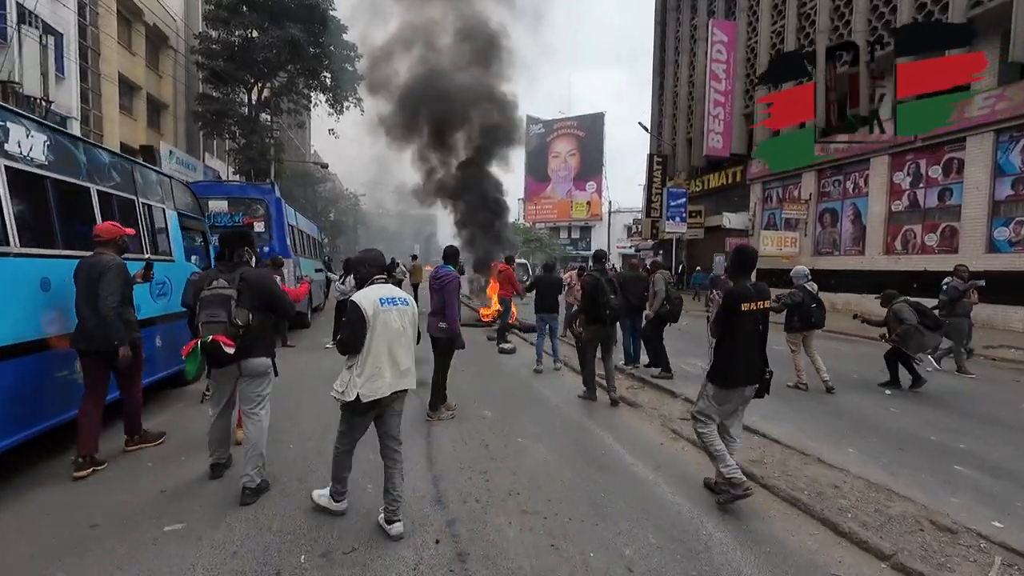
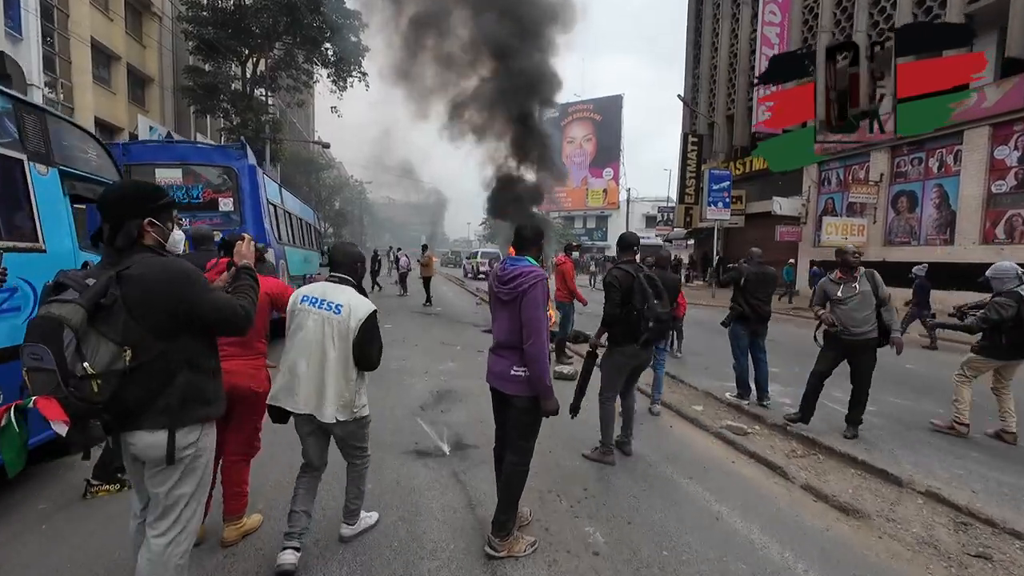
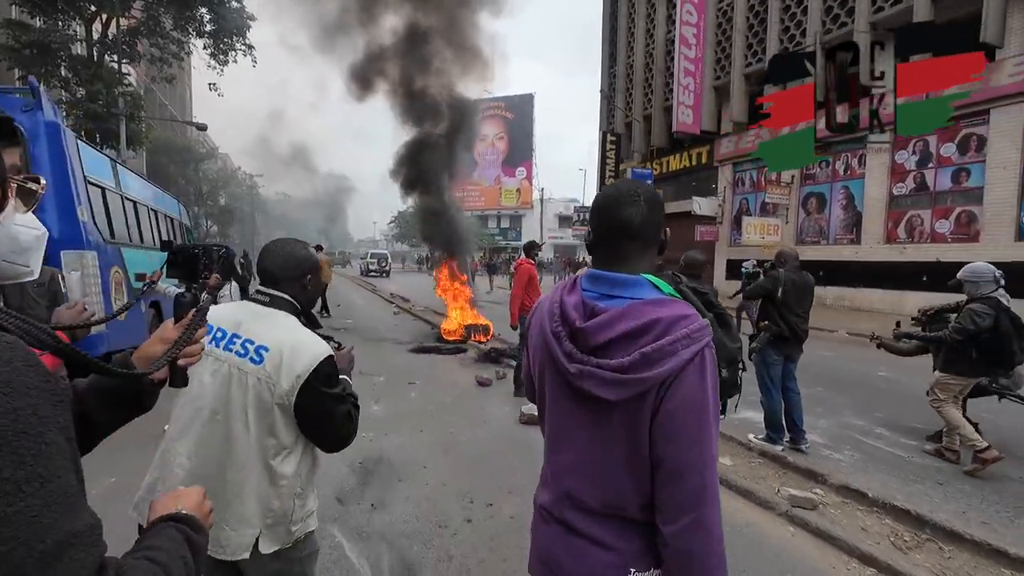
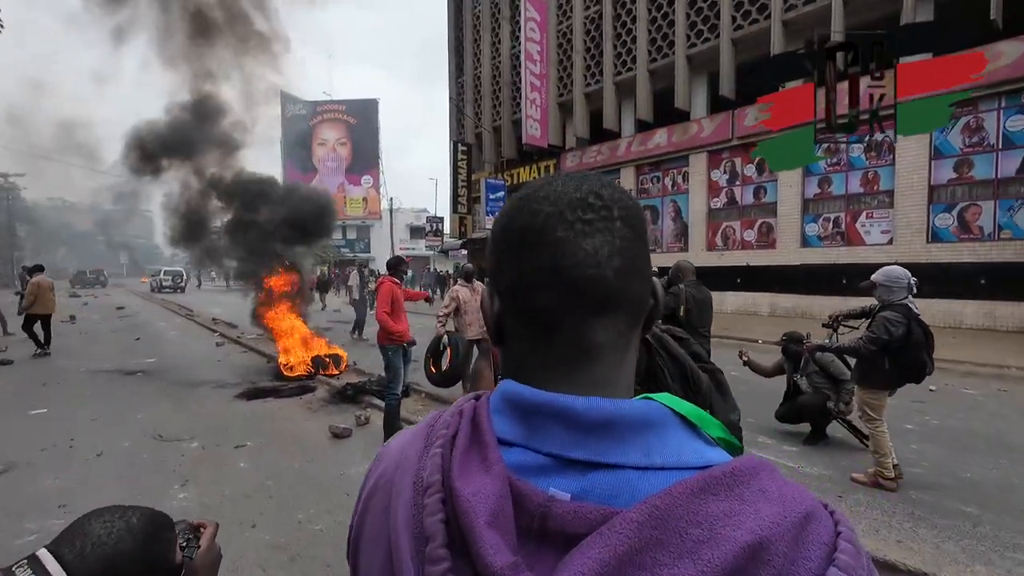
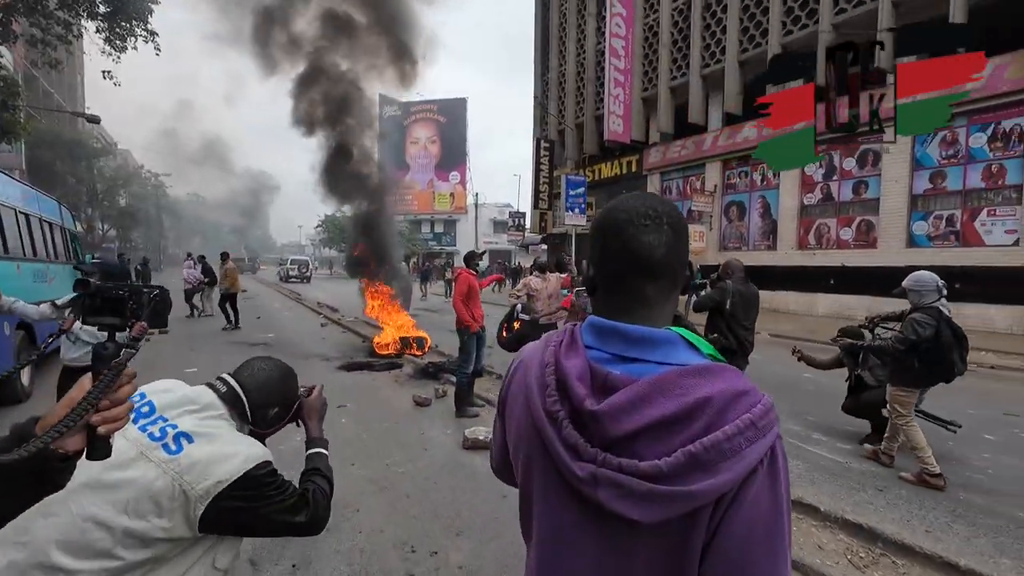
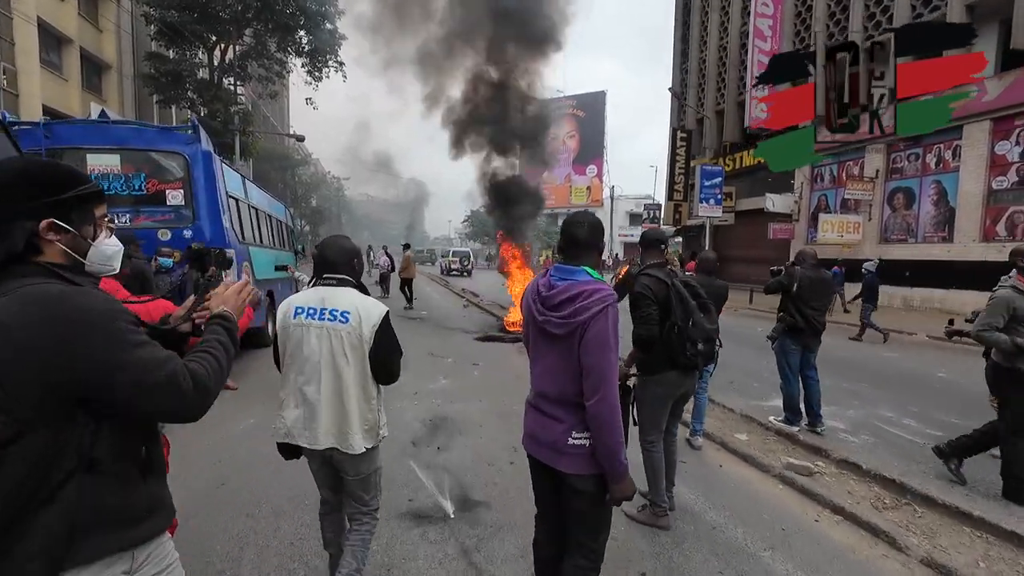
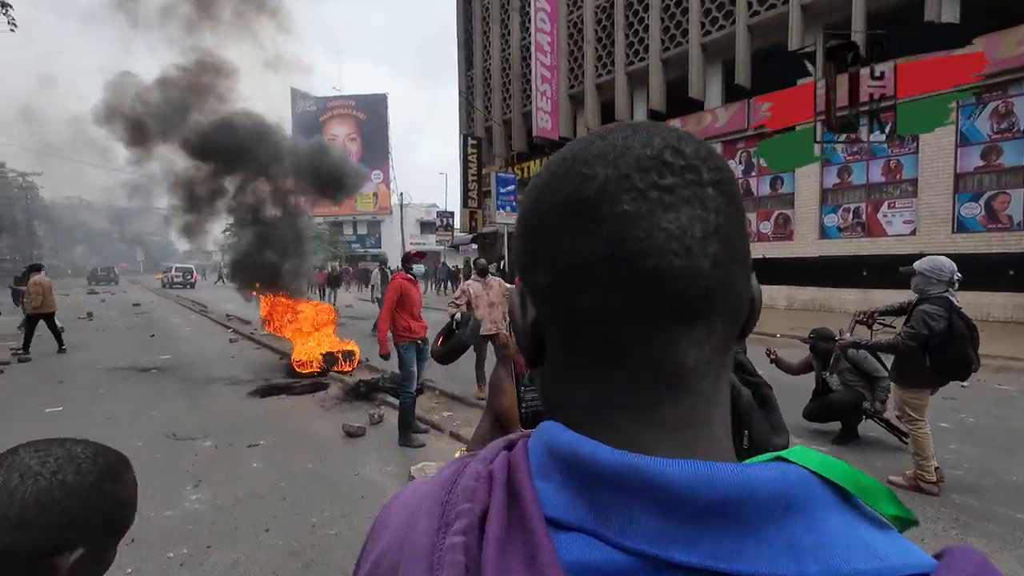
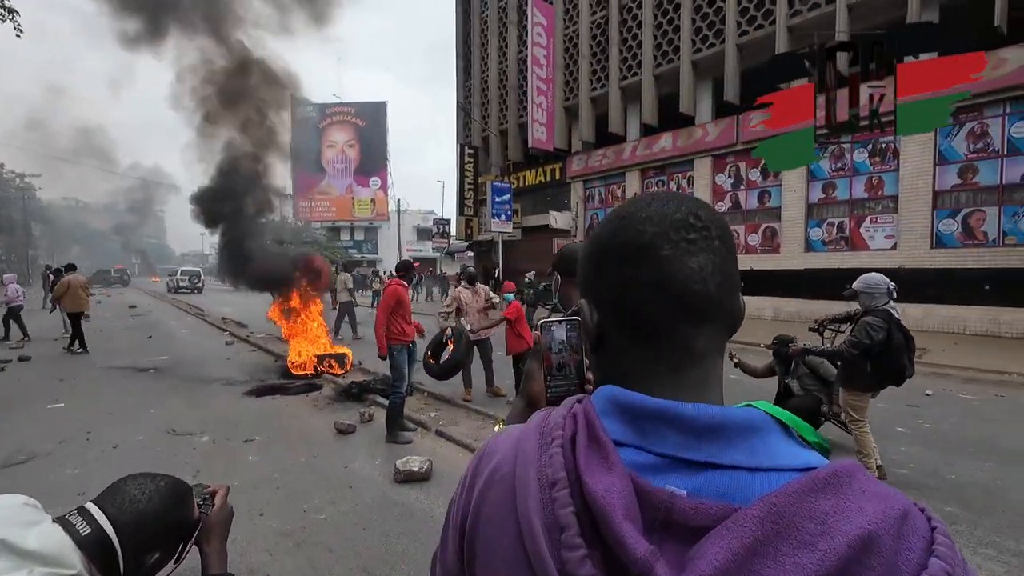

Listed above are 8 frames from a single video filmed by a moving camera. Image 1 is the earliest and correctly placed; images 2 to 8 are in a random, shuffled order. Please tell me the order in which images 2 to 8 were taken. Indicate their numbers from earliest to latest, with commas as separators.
2, 6, 3, 5, 8, 4, 7
